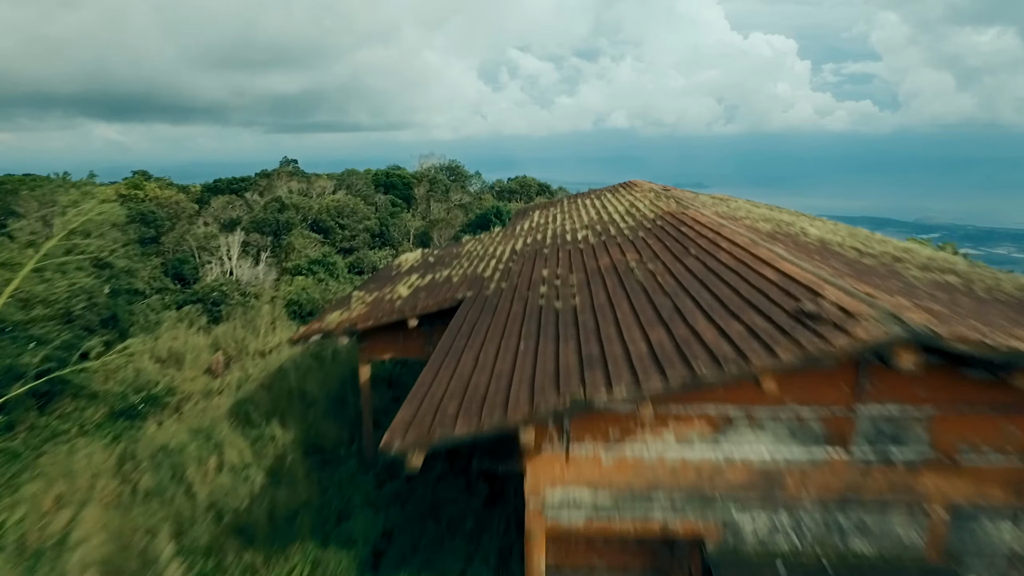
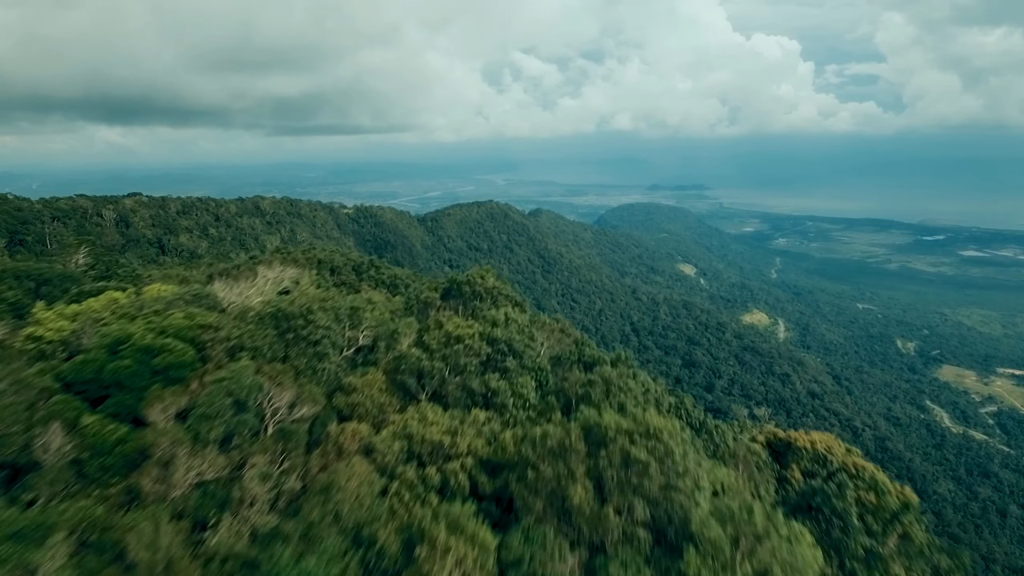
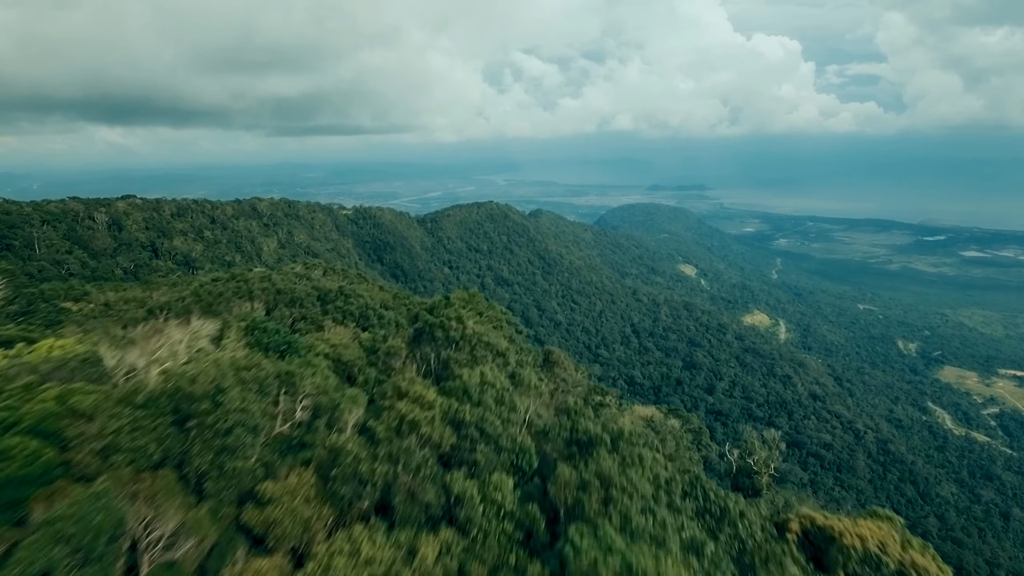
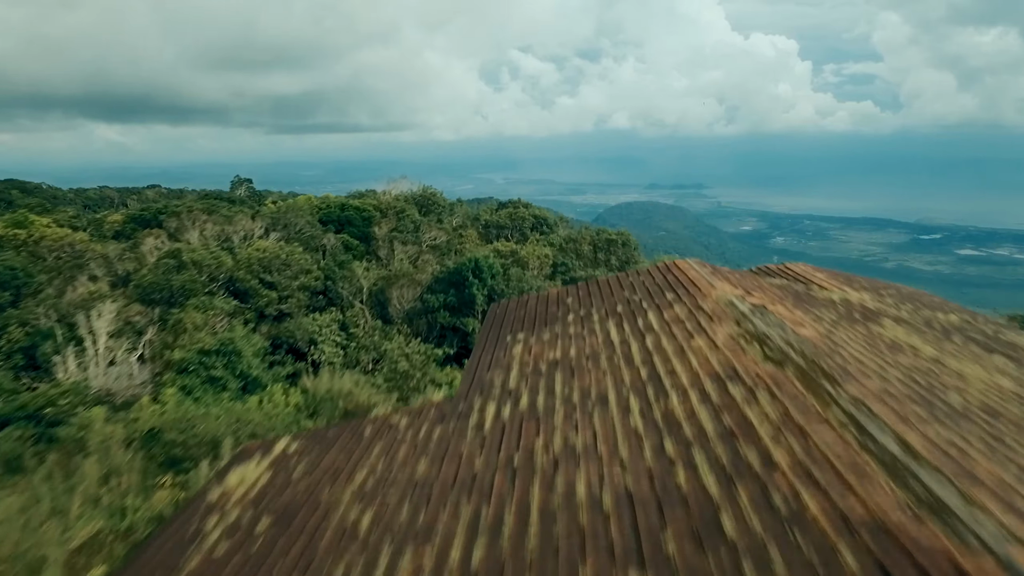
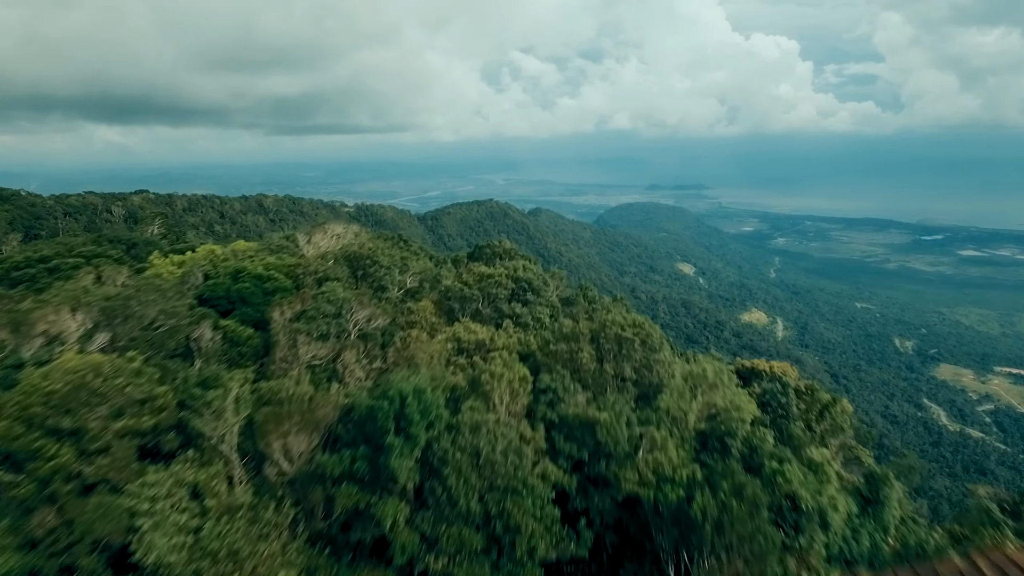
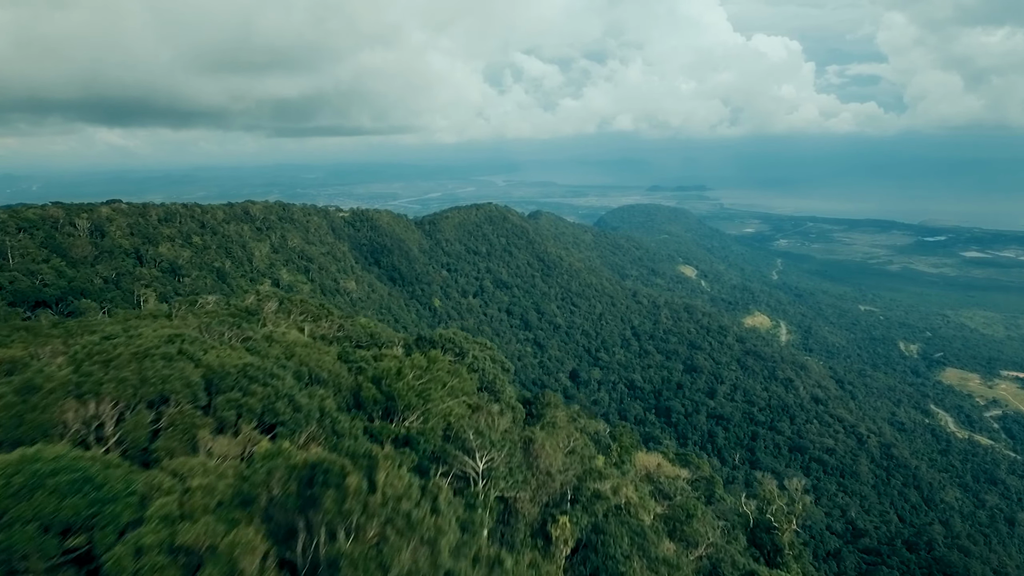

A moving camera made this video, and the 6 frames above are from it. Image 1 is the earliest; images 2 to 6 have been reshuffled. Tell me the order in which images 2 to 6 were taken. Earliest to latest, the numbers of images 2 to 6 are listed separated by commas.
4, 5, 2, 3, 6
